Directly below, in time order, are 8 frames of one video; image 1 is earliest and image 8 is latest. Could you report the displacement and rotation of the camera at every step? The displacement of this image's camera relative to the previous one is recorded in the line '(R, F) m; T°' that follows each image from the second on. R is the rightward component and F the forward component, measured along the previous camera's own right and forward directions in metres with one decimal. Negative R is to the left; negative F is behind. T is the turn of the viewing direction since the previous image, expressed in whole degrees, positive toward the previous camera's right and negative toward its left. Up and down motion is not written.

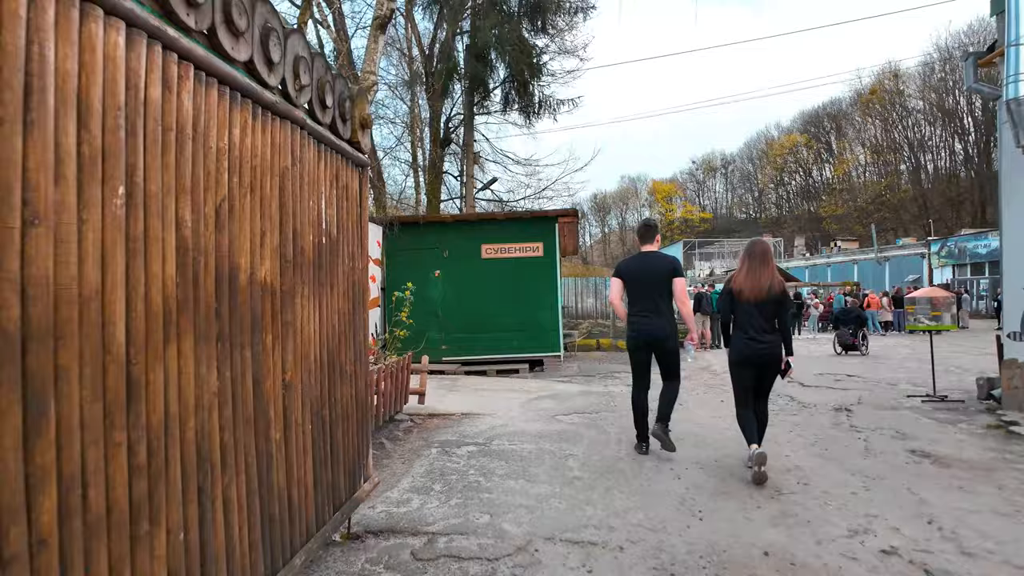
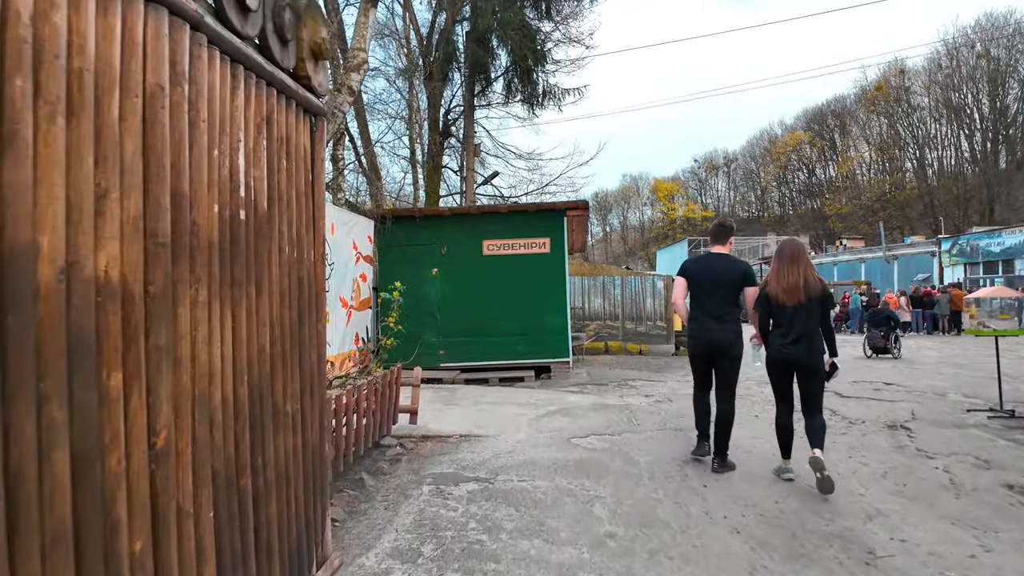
(-0.1, +0.9) m; 0°
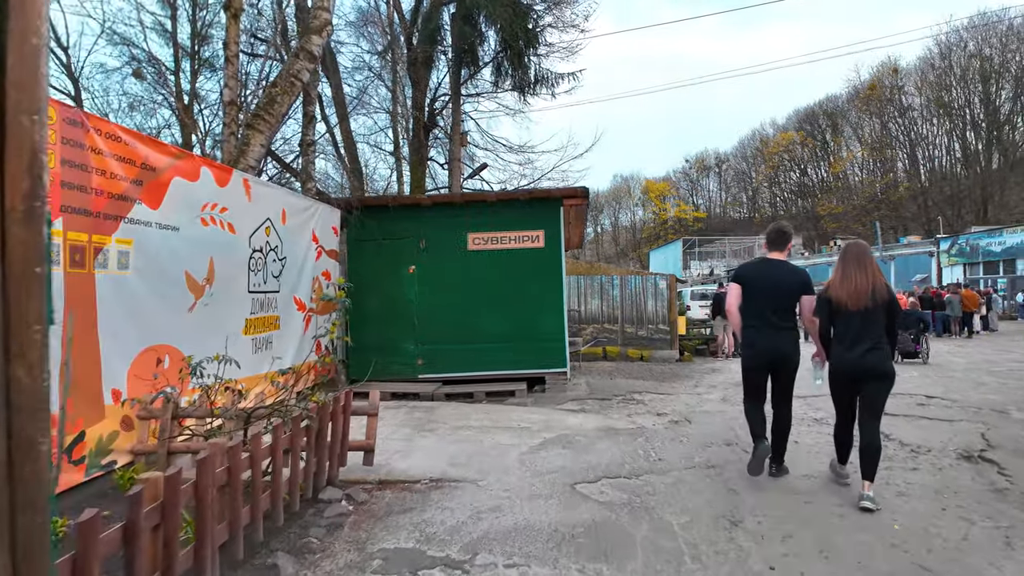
(0.0, +1.3) m; +1°
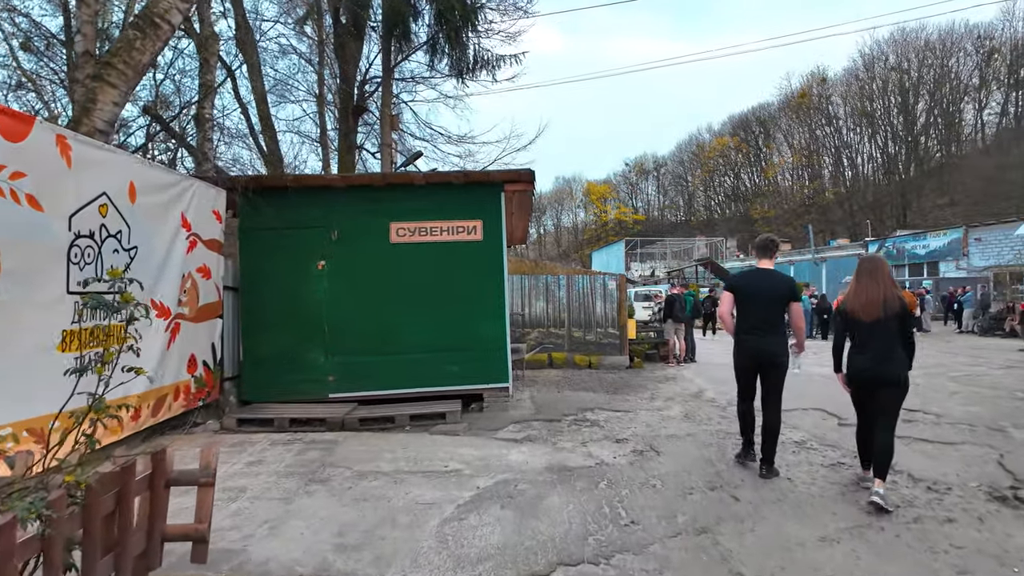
(+0.1, +1.3) m; +6°
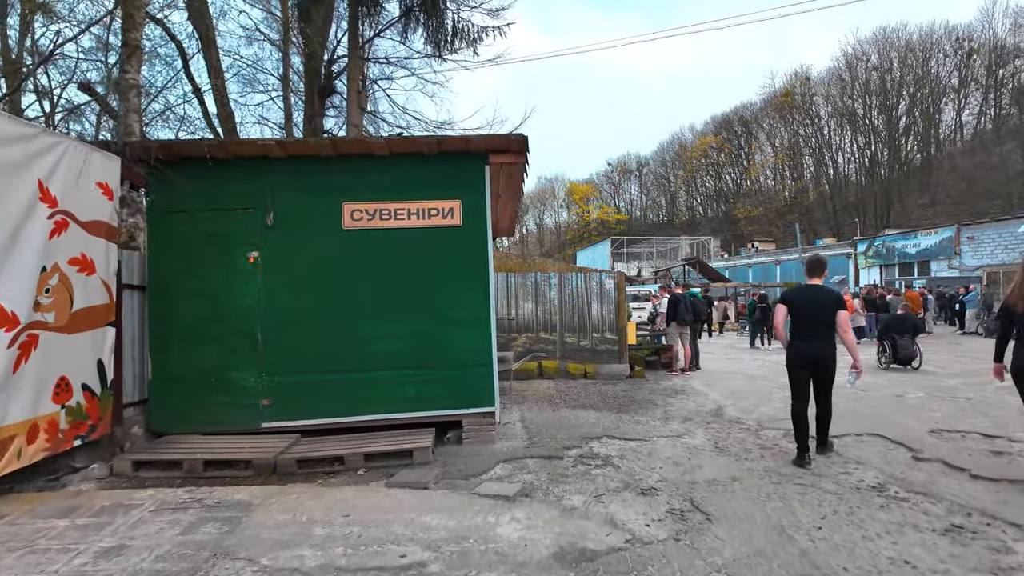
(0.0, +1.5) m; +2°
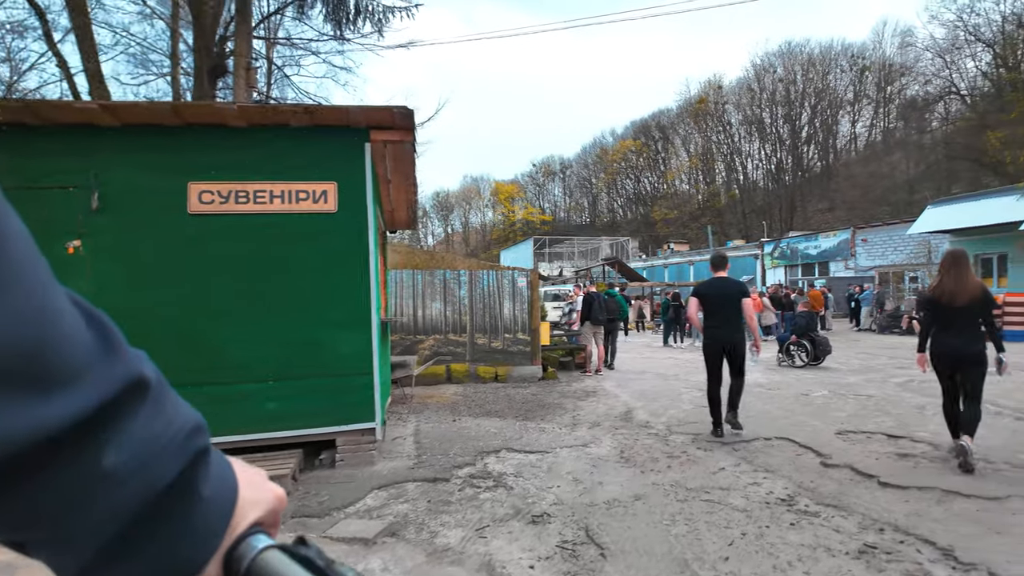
(+0.4, +0.6) m; +7°
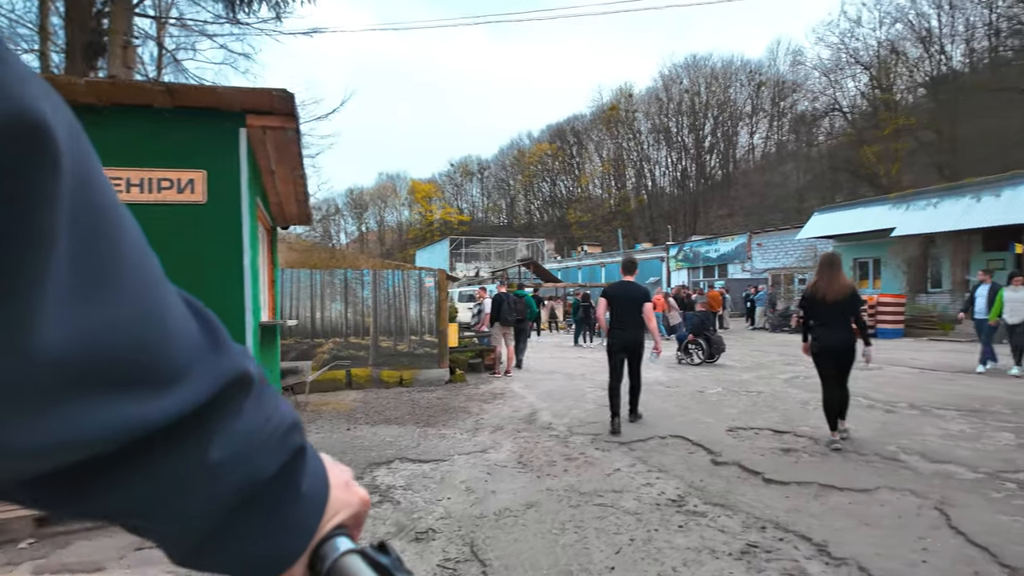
(+0.2, +0.2) m; +8°
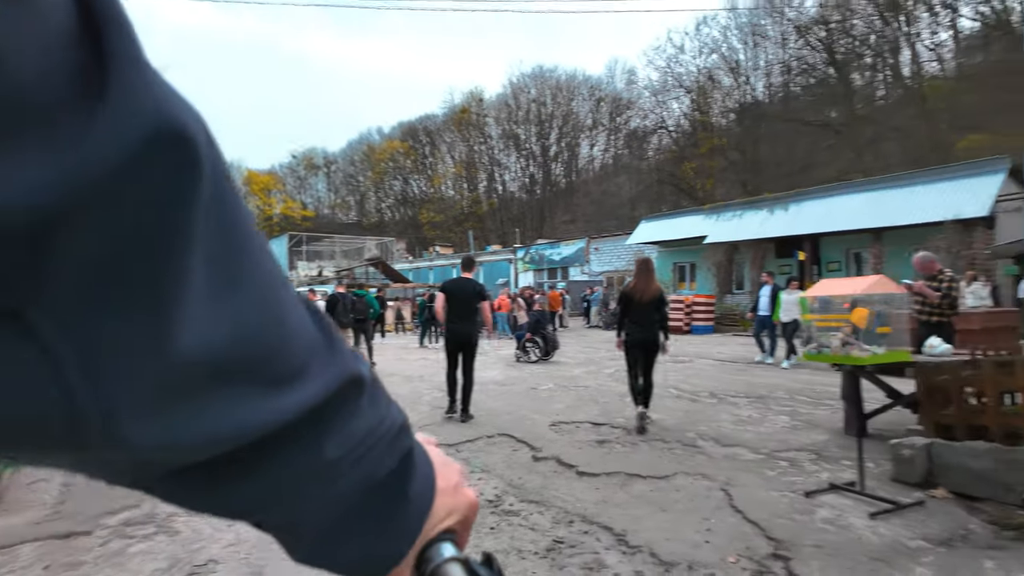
(+0.3, +0.1) m; +14°
